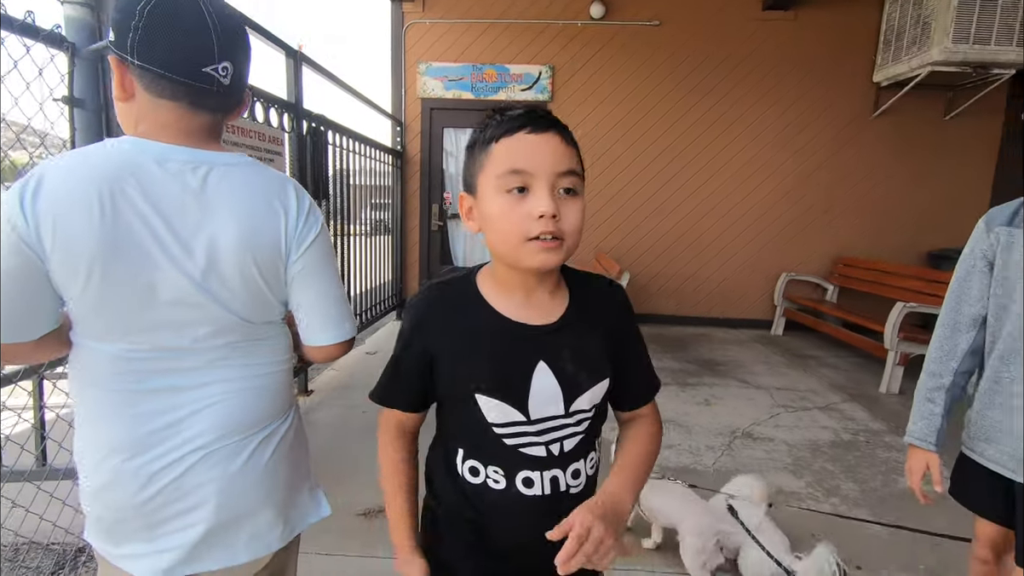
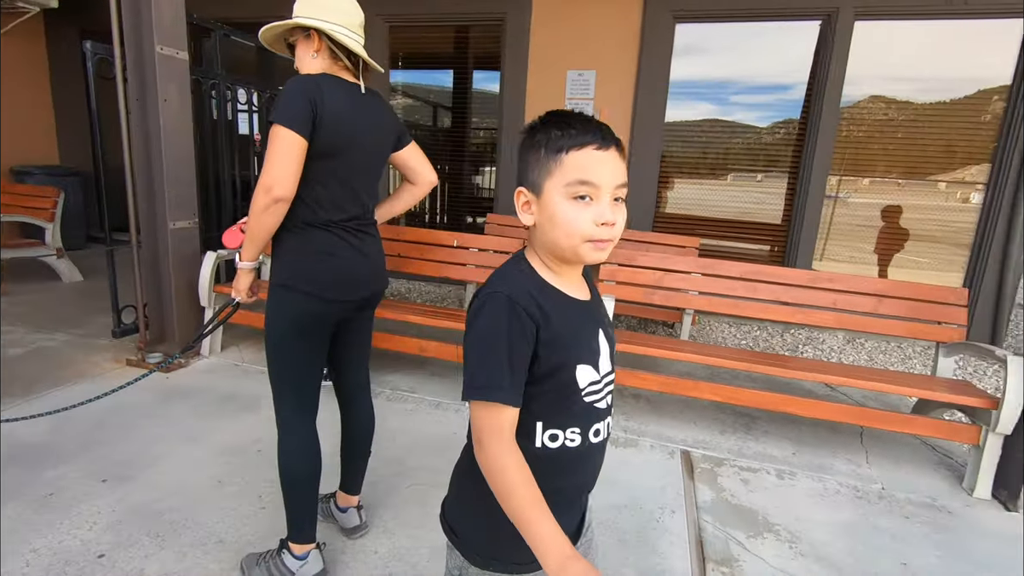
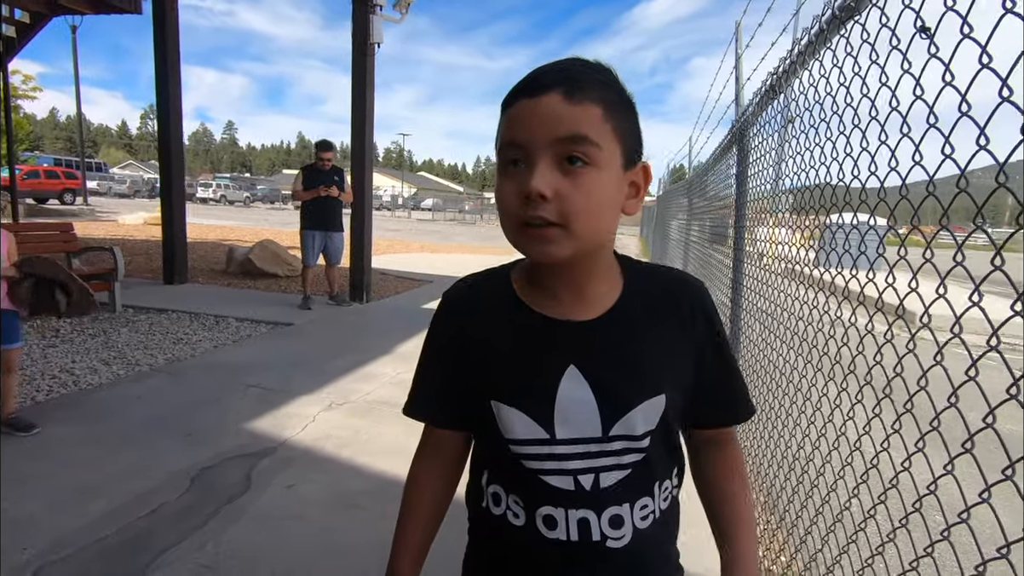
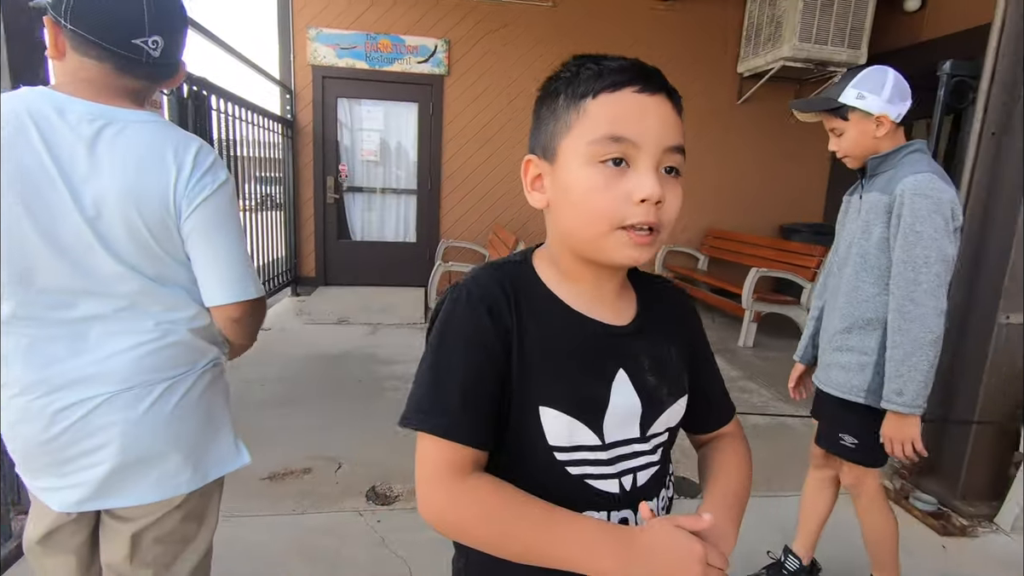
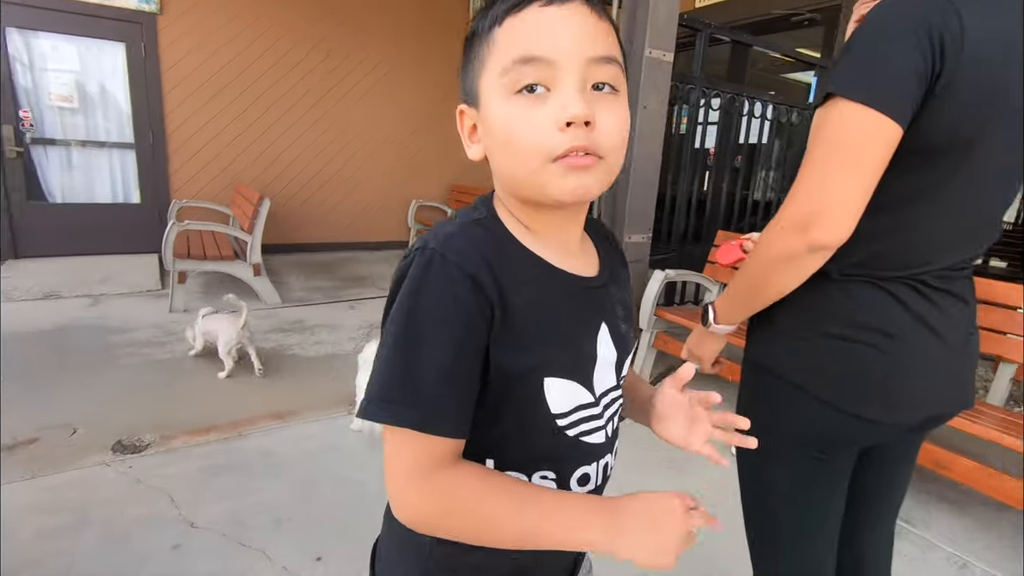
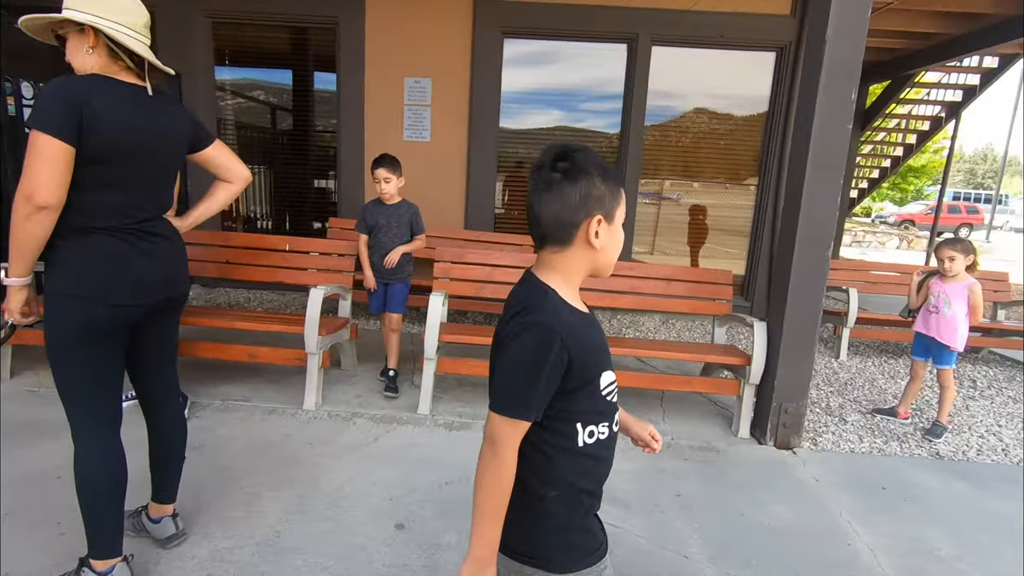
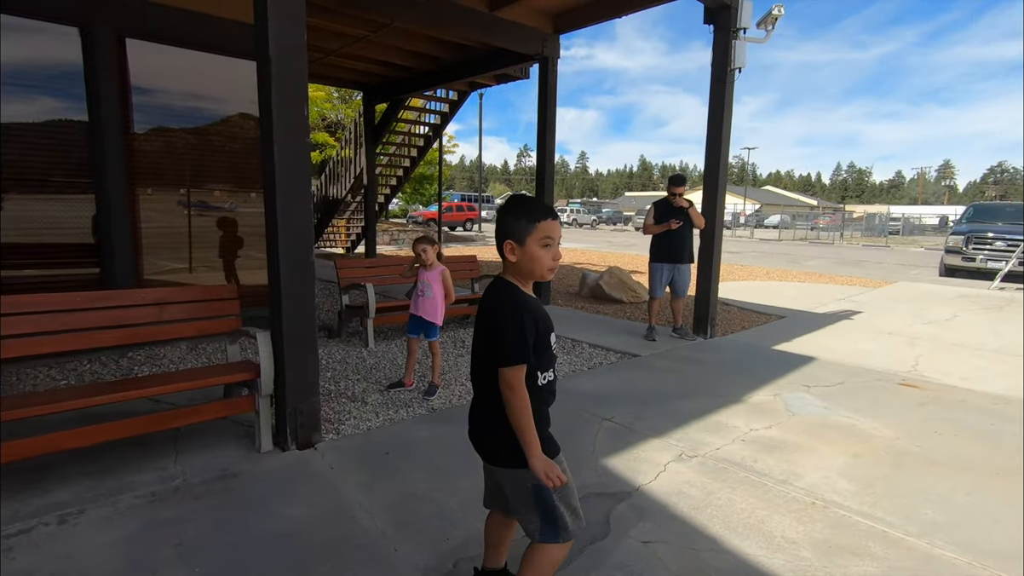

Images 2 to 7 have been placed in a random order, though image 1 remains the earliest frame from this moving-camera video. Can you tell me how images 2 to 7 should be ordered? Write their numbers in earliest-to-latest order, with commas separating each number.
4, 5, 2, 6, 7, 3
